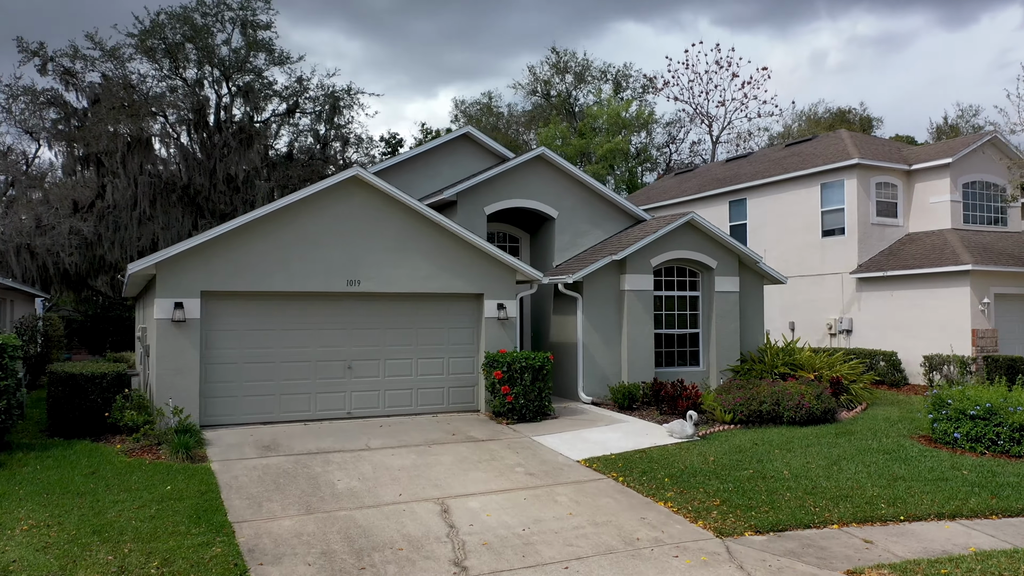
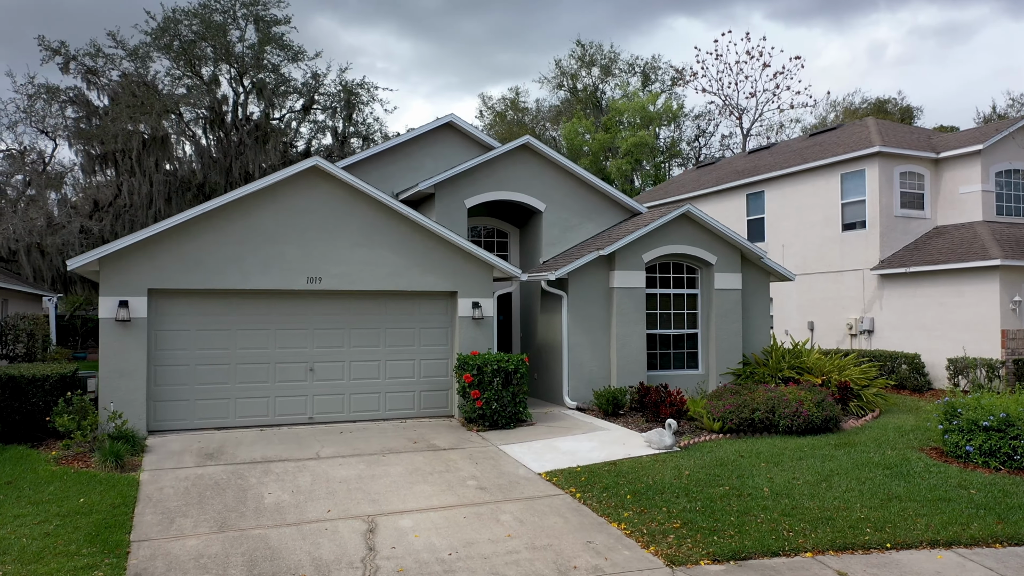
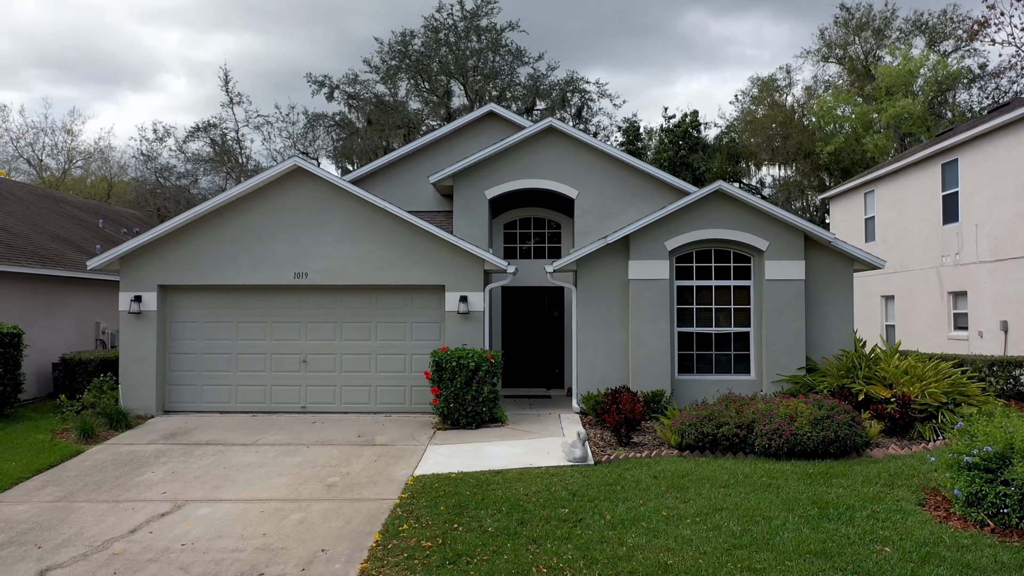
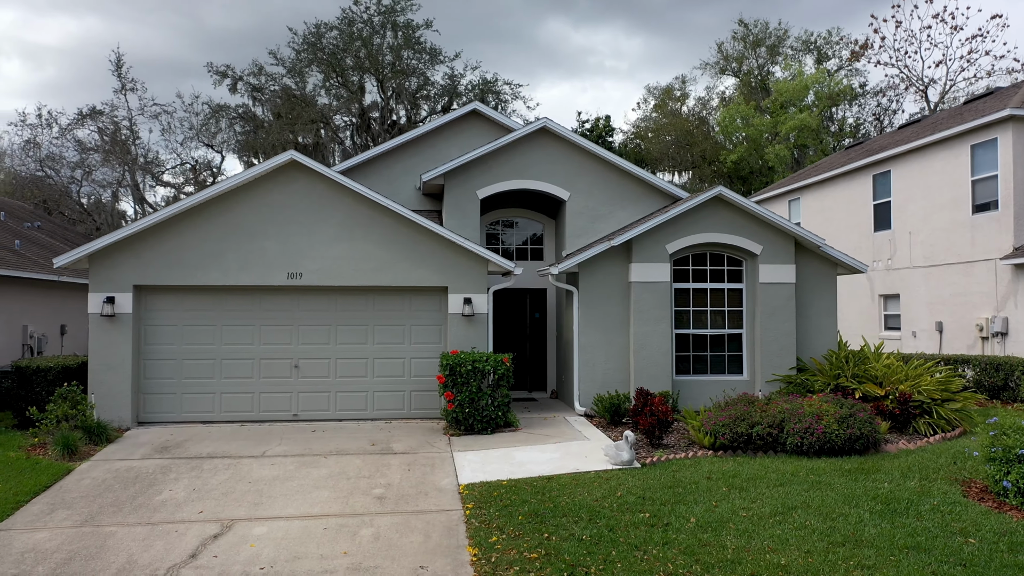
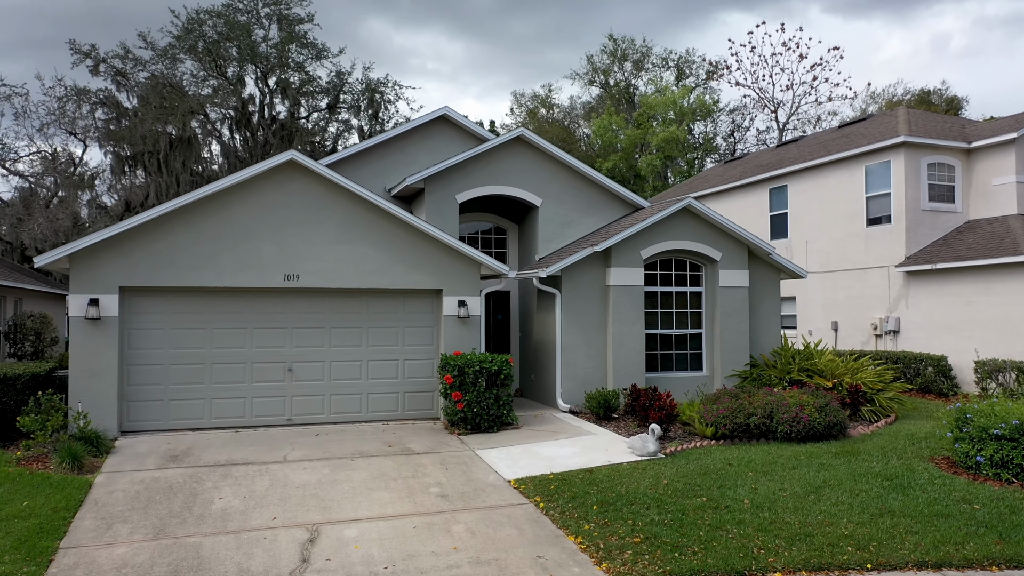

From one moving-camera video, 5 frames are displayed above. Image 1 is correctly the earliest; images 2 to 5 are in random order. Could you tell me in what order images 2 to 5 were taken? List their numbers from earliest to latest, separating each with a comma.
2, 5, 4, 3
